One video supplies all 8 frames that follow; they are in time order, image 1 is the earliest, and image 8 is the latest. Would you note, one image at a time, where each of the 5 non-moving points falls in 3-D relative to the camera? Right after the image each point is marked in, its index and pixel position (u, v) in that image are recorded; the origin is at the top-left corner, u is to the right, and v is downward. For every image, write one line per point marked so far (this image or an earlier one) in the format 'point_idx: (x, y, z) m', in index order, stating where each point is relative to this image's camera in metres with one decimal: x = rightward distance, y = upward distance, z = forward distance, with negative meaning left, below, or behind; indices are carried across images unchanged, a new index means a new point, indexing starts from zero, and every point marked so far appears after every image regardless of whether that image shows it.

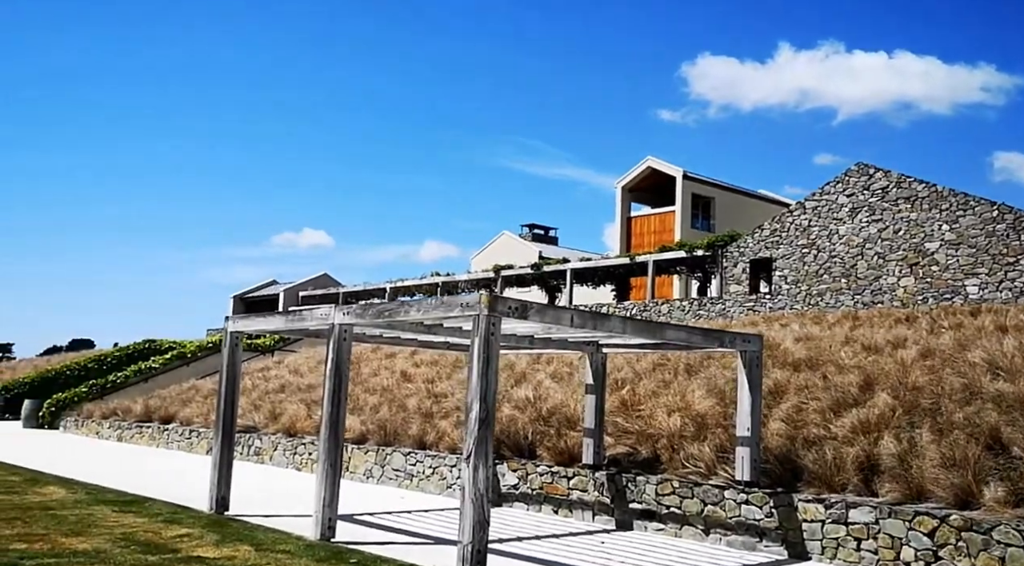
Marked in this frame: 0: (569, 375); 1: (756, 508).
0: (+0.8, -1.3, +14.1) m
1: (+1.9, -1.8, +7.6) m
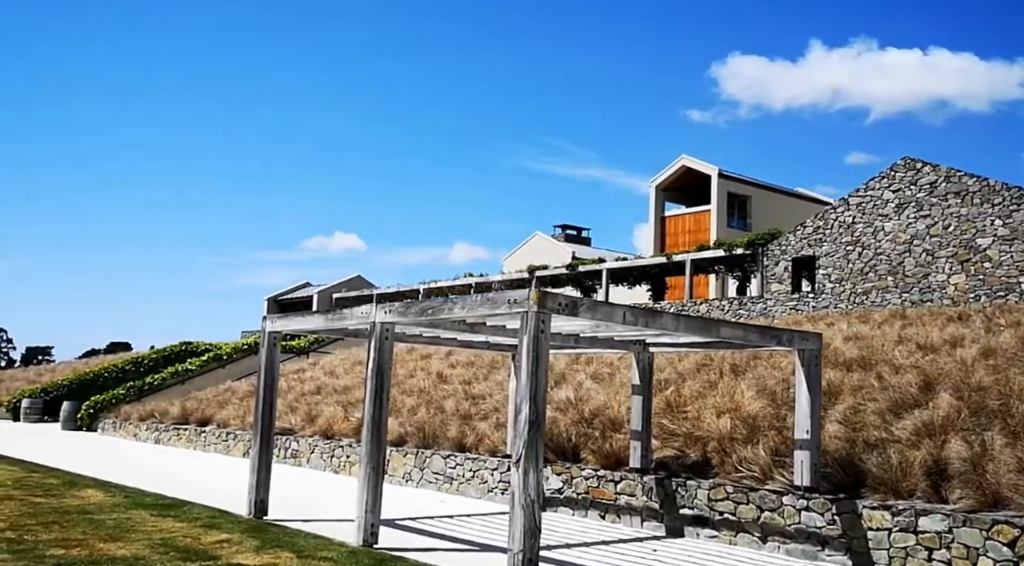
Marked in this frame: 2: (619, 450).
0: (+1.4, -1.3, +13.8) m
1: (+2.3, -1.7, +7.2) m
2: (+1.1, -1.6, +9.6) m
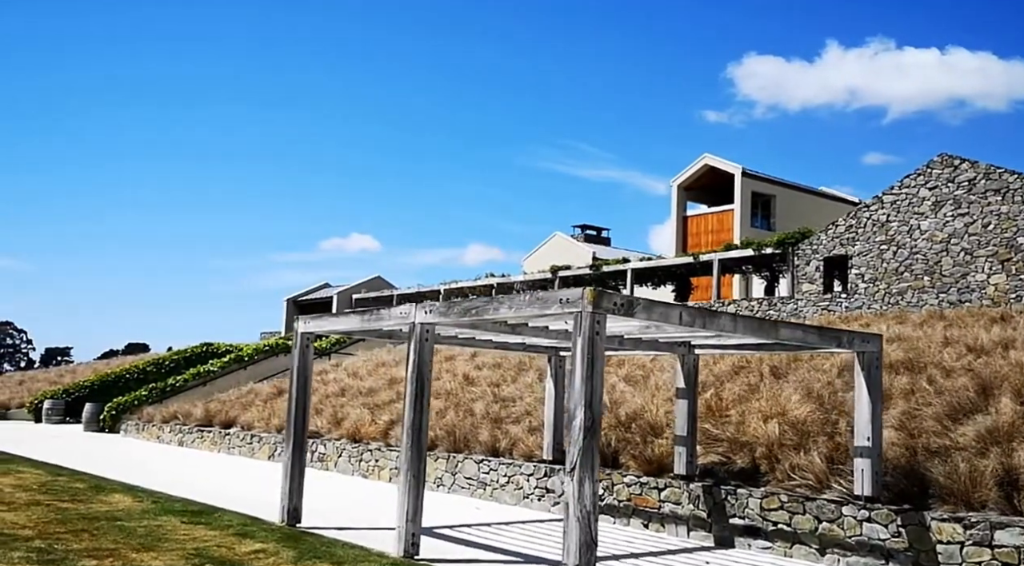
0: (+1.8, -1.3, +13.4) m
1: (+2.6, -1.7, +6.9) m
2: (+1.4, -1.7, +9.2) m
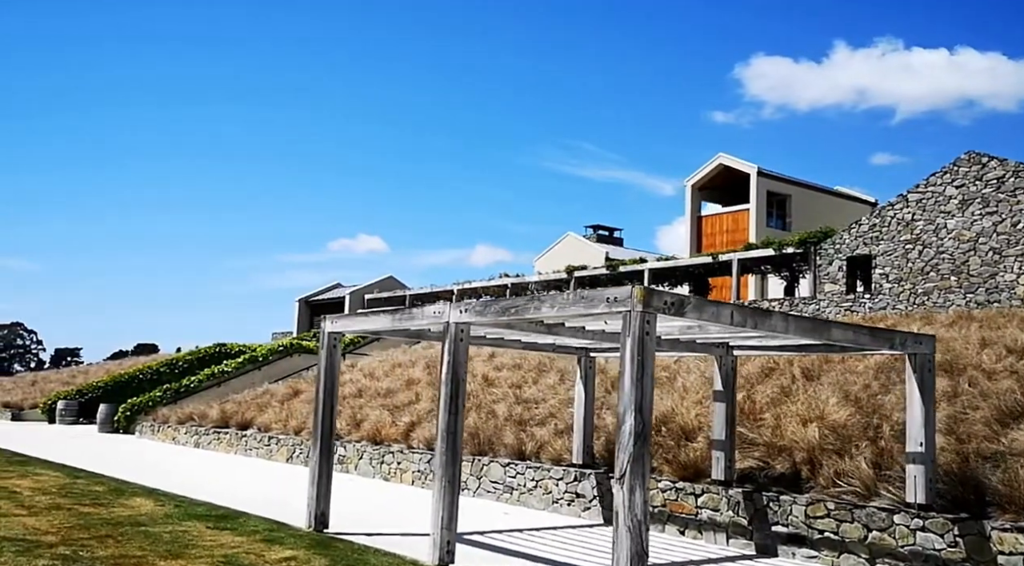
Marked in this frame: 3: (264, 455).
0: (+2.2, -1.3, +13.2) m
1: (+2.9, -1.7, +6.6) m
2: (+1.7, -1.6, +9.0) m
3: (-4.6, -3.2, +18.0) m
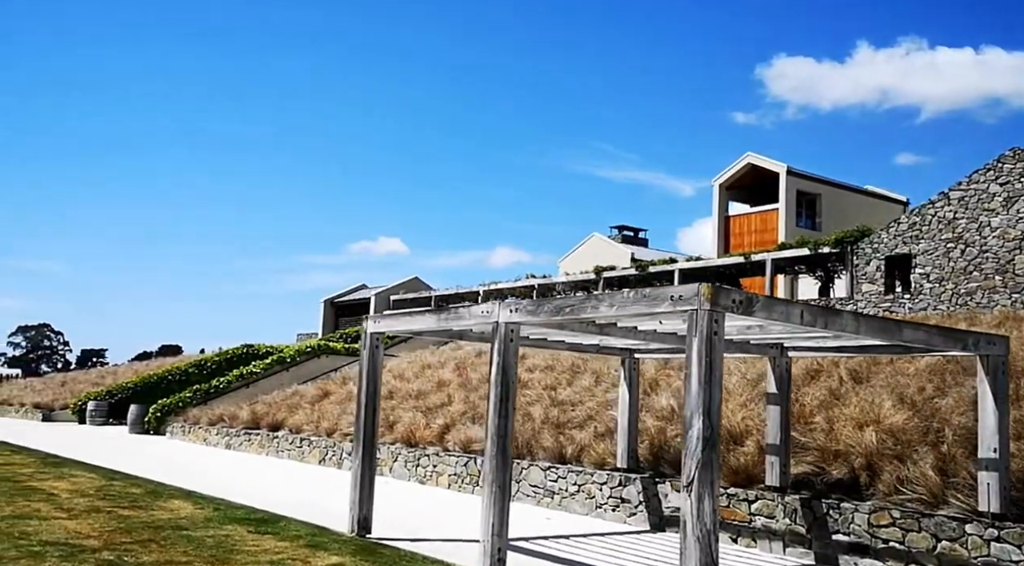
0: (+2.7, -1.3, +12.9) m
1: (+3.3, -1.7, +6.3) m
2: (+2.2, -1.6, +8.7) m
3: (-4.0, -3.2, +17.8) m
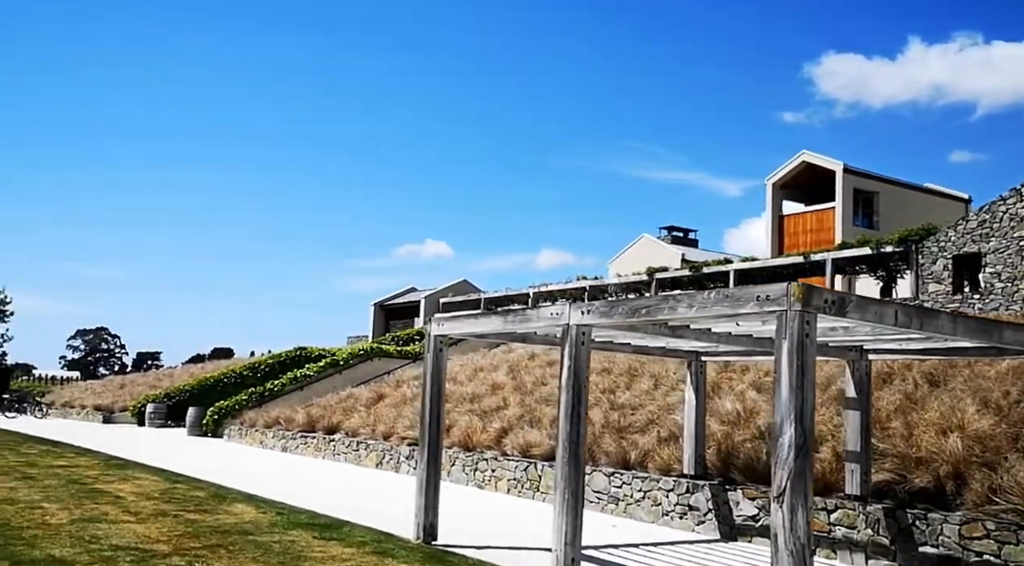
0: (+3.5, -1.3, +12.6) m
1: (+3.7, -1.7, +6.0) m
2: (+2.7, -1.6, +8.4) m
3: (-2.9, -3.2, +17.8) m
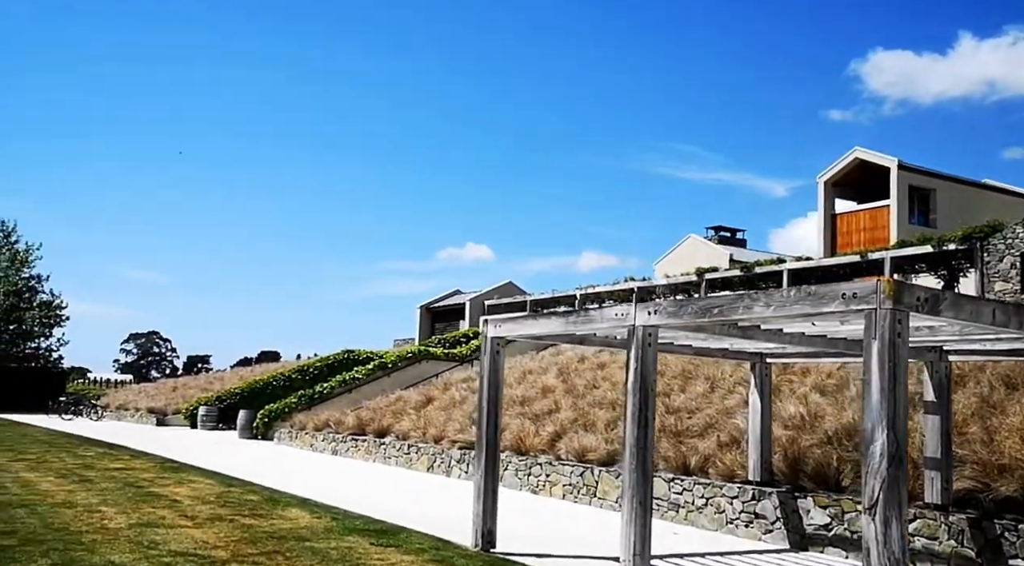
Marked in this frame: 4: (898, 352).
0: (+4.1, -1.3, +12.1) m
1: (+4.1, -1.7, +5.5) m
2: (+3.2, -1.6, +8.0) m
3: (-2.0, -3.3, +17.7) m
4: (+1.9, -0.3, +4.7) m
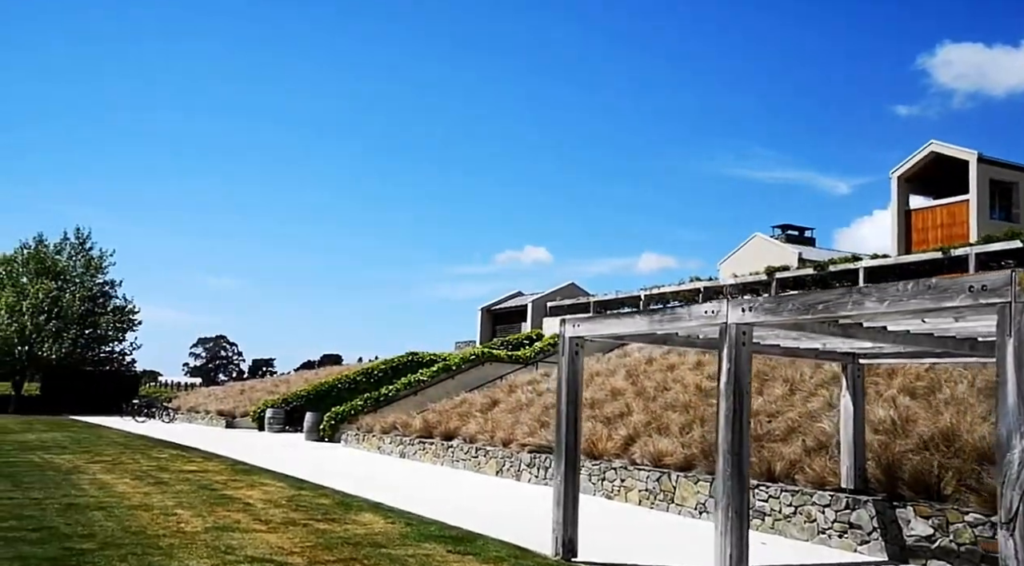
0: (+5.0, -1.3, +11.5) m
1: (+4.6, -1.6, +4.9) m
2: (+3.9, -1.6, +7.5) m
3: (-0.7, -3.3, +17.4) m
4: (+2.3, -0.3, +4.3) m
